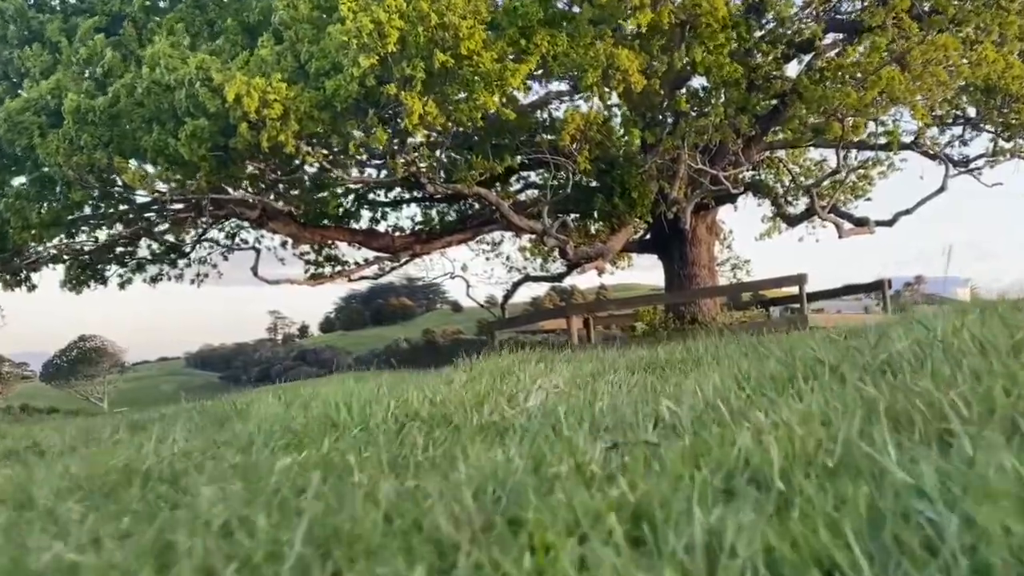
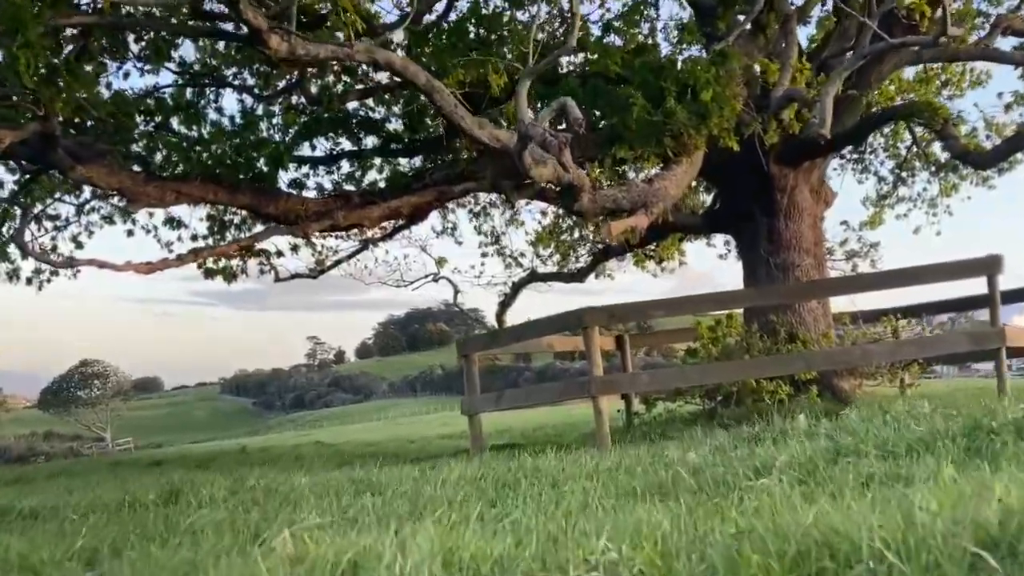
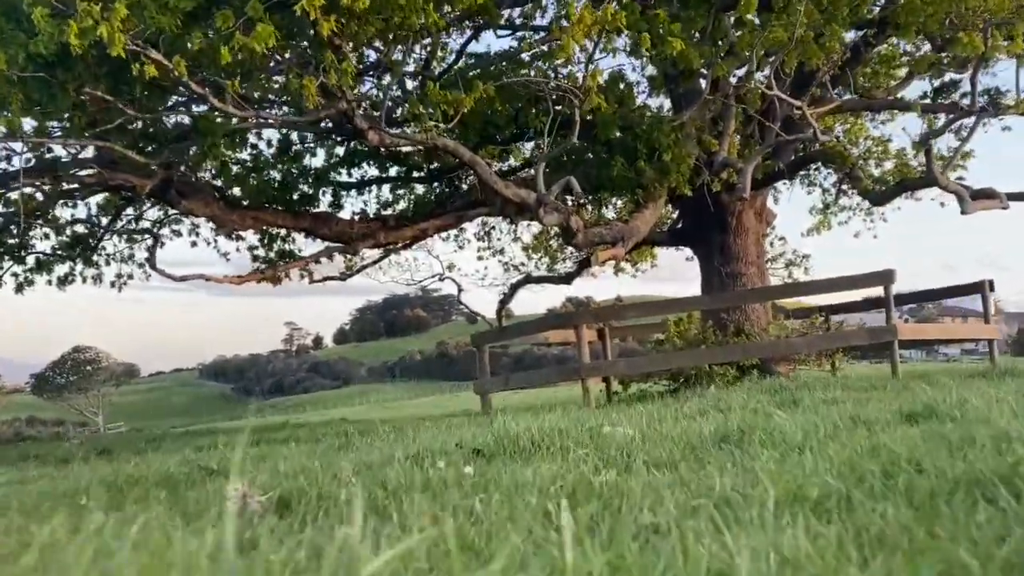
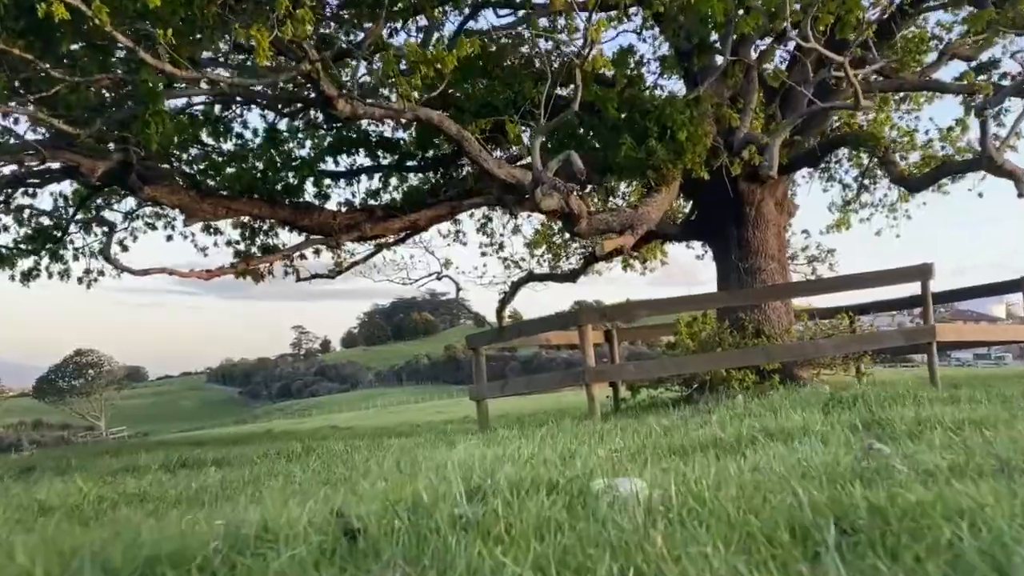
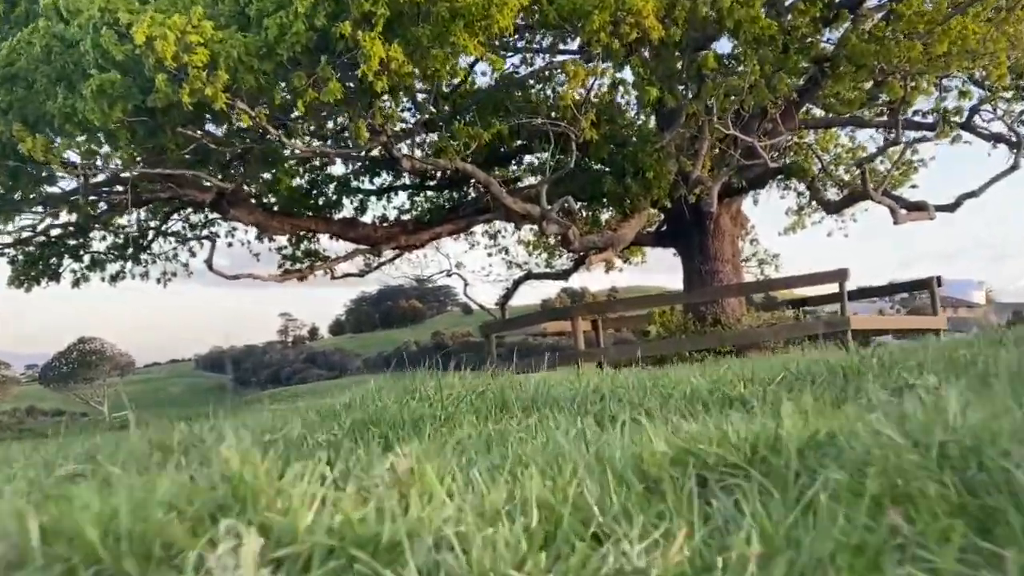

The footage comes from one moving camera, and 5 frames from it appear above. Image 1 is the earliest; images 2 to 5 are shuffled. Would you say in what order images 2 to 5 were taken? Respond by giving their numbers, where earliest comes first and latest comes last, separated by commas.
5, 3, 4, 2
